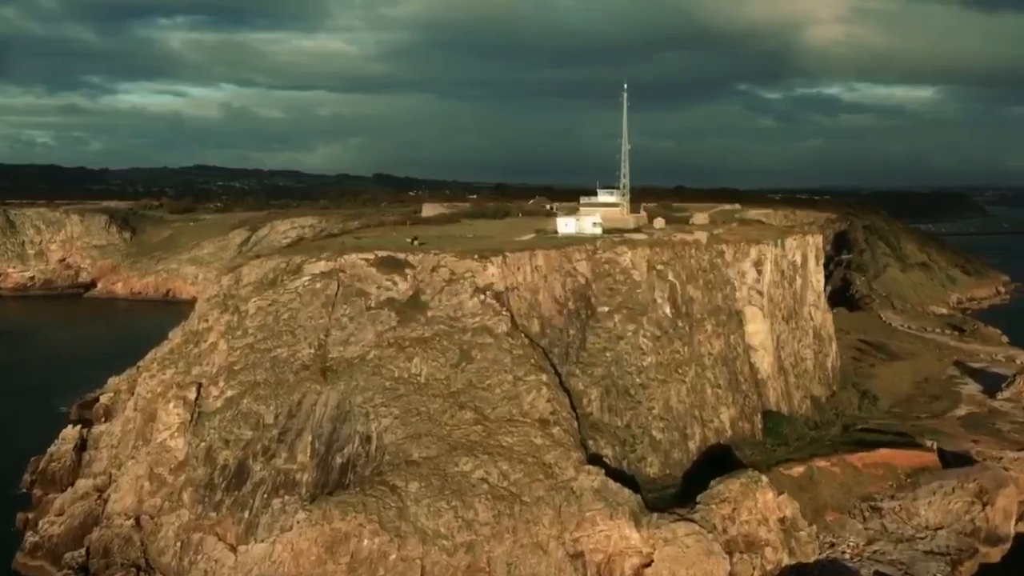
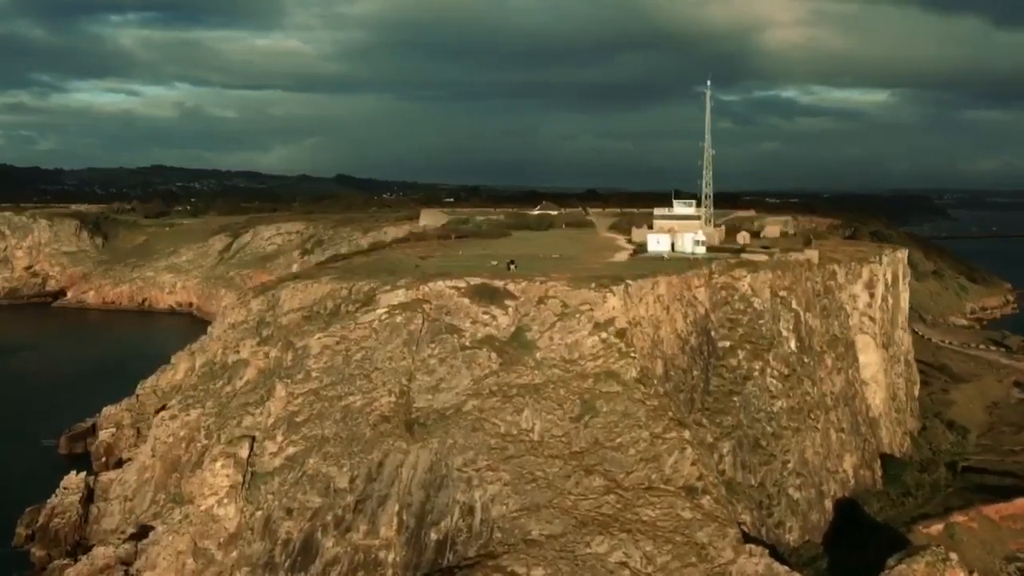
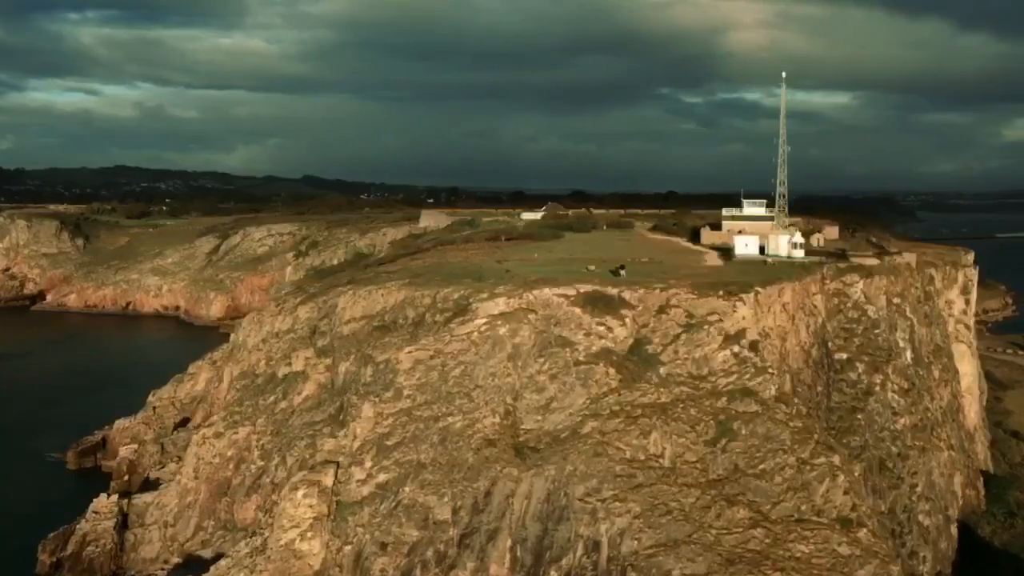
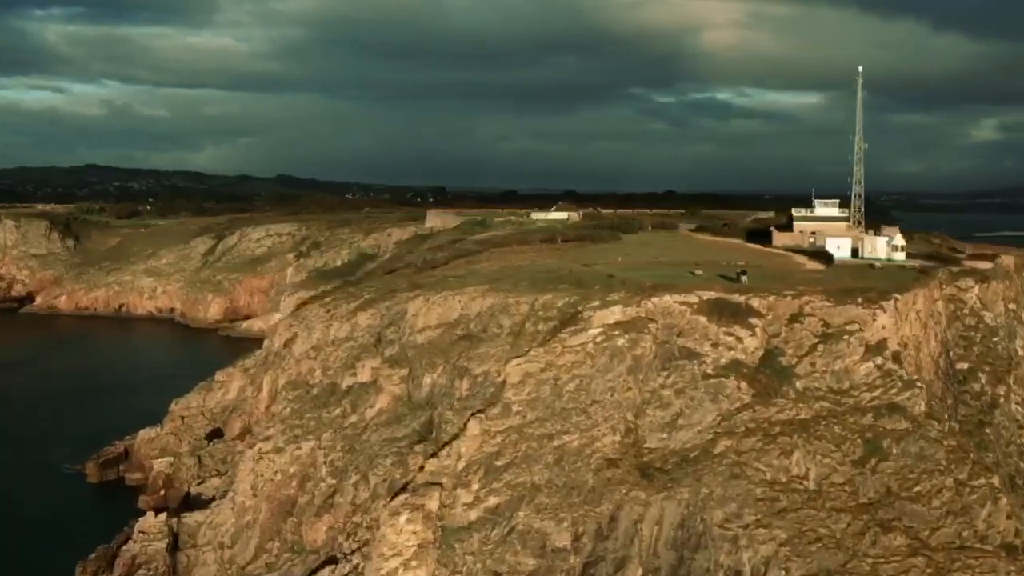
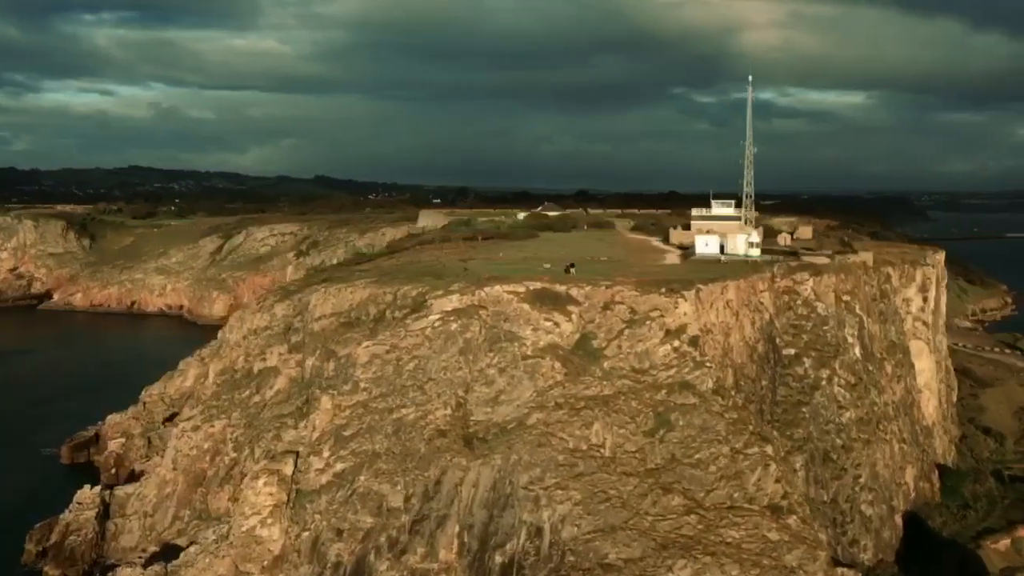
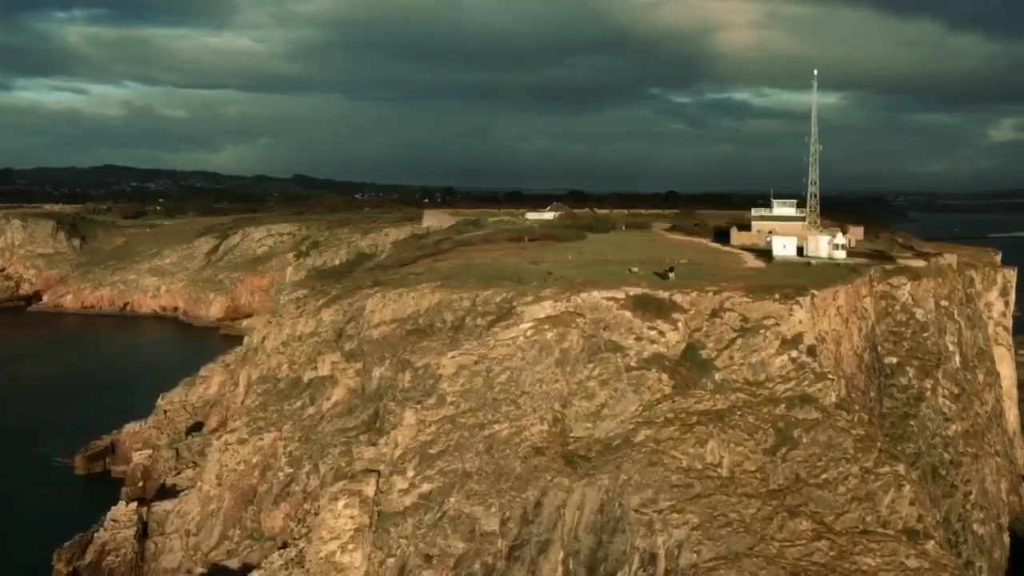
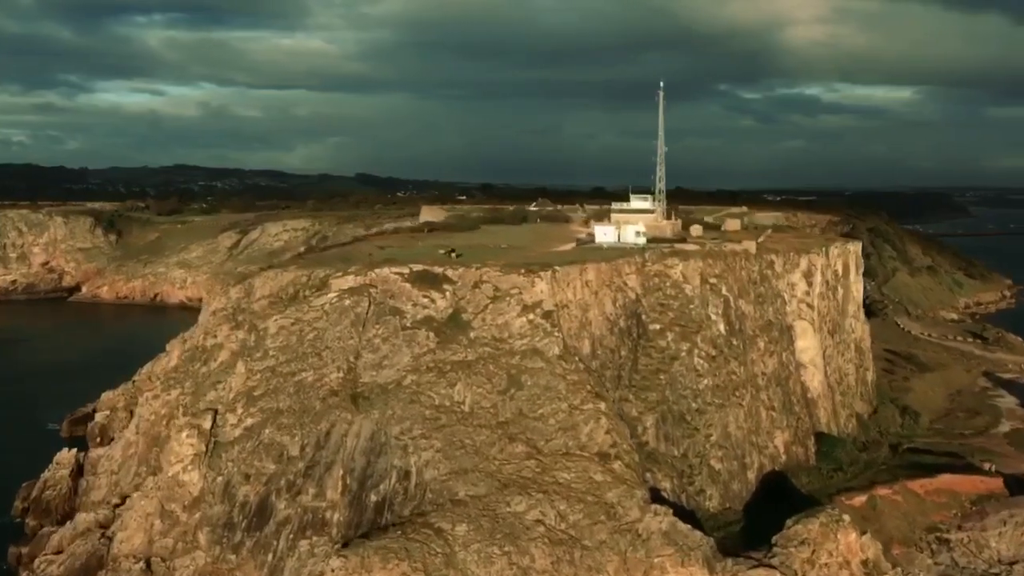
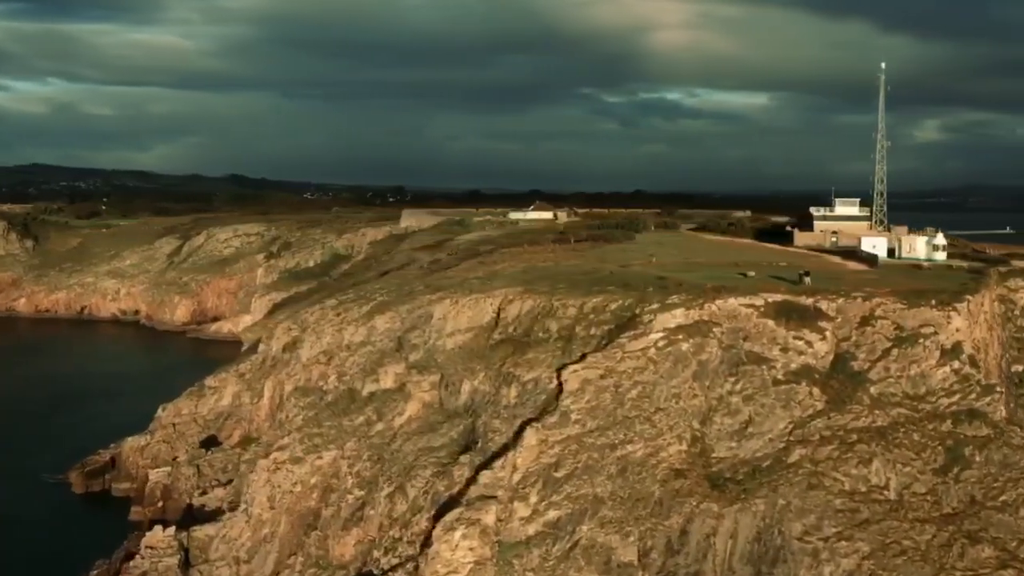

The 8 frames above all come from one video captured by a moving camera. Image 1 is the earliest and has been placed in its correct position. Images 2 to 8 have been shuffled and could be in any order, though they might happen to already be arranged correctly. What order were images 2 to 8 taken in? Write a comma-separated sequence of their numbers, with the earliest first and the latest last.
7, 2, 5, 3, 6, 4, 8
